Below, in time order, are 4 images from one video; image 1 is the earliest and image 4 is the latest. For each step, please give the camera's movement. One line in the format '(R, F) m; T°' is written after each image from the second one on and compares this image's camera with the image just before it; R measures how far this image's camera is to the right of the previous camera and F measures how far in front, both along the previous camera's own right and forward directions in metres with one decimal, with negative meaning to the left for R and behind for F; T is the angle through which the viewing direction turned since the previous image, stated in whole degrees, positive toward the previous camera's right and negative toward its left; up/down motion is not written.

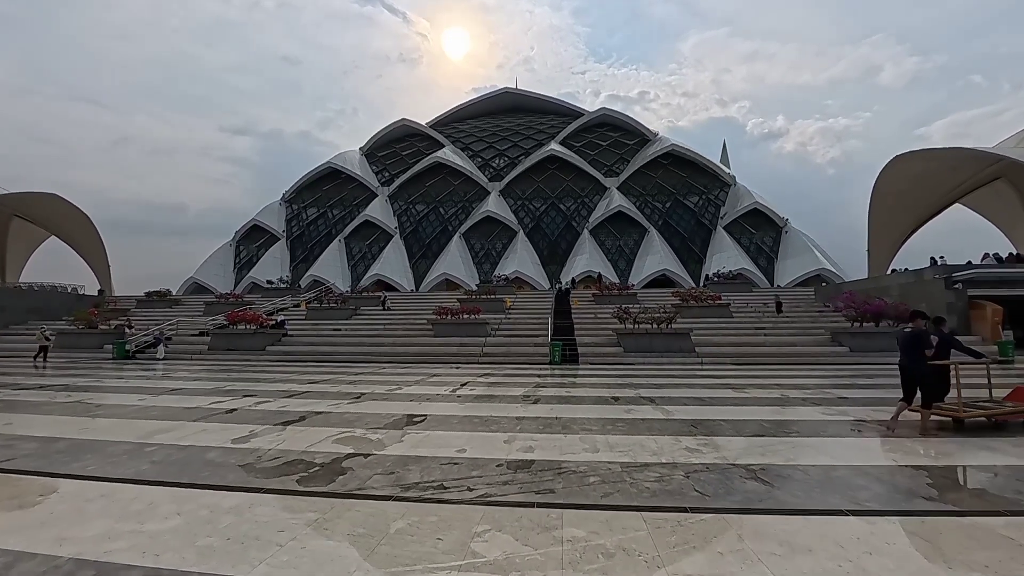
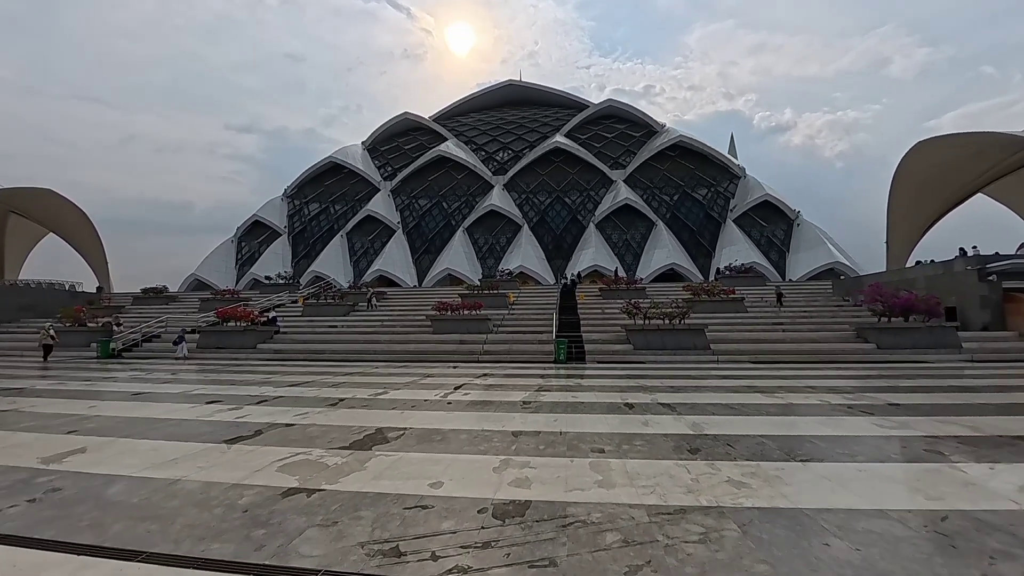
(+0.1, +0.8) m; -1°
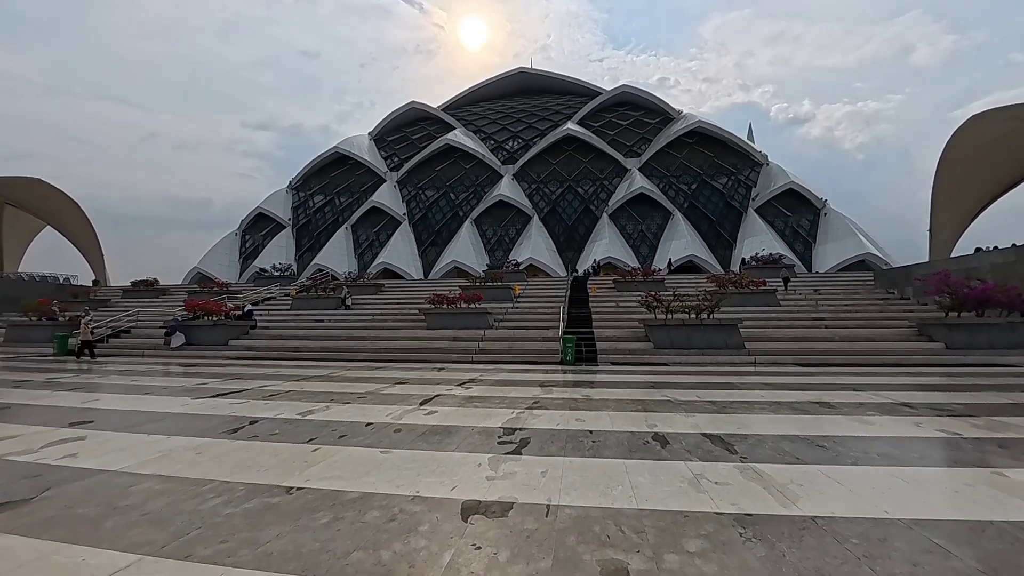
(+0.3, +1.7) m; -2°
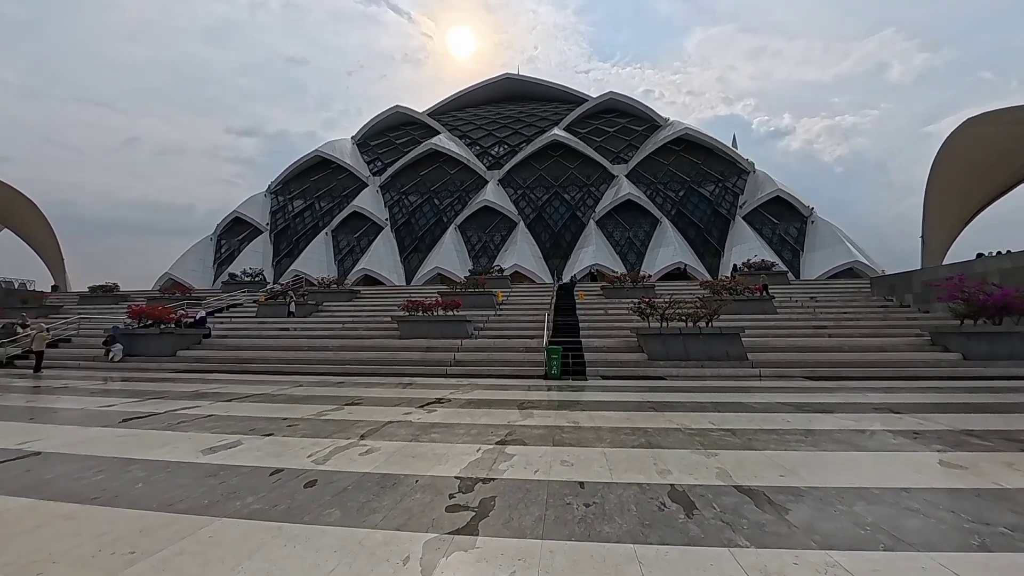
(+0.2, +1.0) m; +2°
